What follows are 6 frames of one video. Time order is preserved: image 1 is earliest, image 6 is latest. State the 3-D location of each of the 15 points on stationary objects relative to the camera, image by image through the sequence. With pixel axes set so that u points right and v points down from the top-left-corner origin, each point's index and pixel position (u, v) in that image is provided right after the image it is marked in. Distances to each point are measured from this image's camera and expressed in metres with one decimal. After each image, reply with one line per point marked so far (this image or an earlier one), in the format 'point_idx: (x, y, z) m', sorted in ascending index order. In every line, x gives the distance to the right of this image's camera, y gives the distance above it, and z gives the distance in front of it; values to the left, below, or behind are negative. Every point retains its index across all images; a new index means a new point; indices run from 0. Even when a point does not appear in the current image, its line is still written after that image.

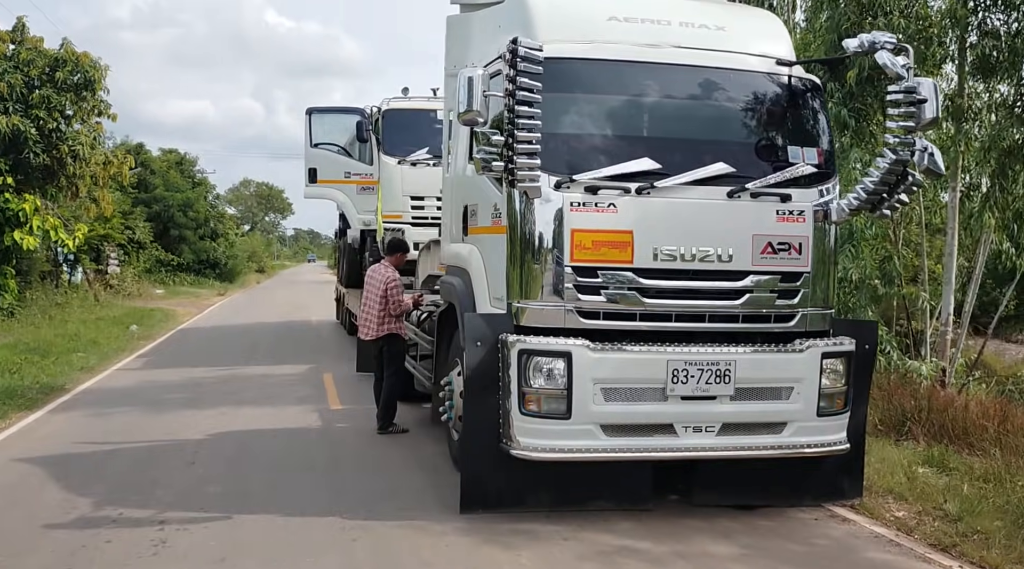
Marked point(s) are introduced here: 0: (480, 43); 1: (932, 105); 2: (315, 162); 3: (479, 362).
0: (-0.2, +1.8, +6.8) m
1: (+2.6, +1.1, +5.6) m
2: (-3.2, +2.1, +15.2) m
3: (-0.2, -0.5, +5.5) m
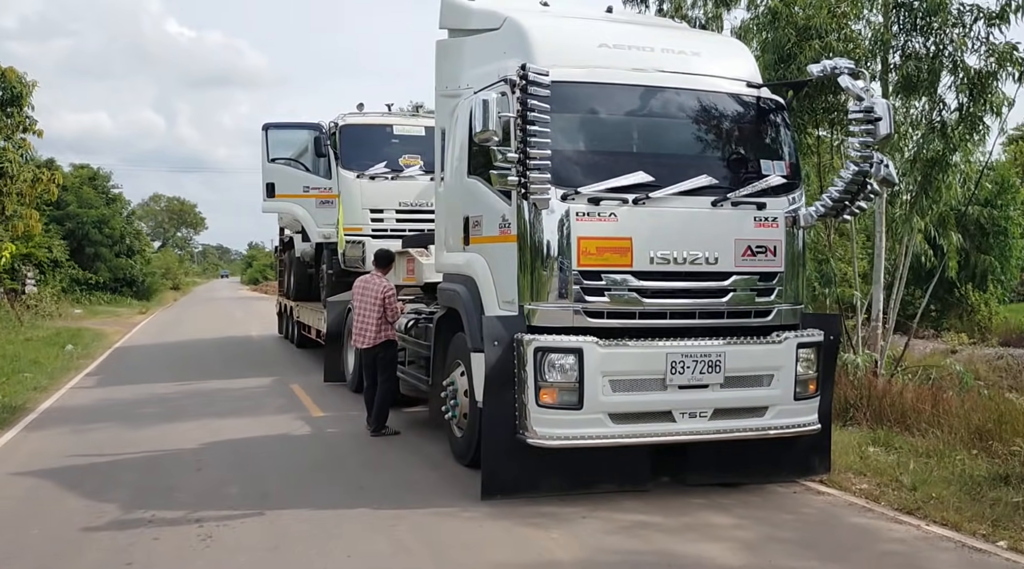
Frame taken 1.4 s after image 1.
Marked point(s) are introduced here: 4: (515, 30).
0: (-0.3, +1.8, +7.3) m
1: (+2.7, +1.2, +6.4) m
2: (-4.0, +1.8, +15.4) m
3: (-0.1, -0.5, +6.0) m
4: (0.0, +1.9, +6.8) m
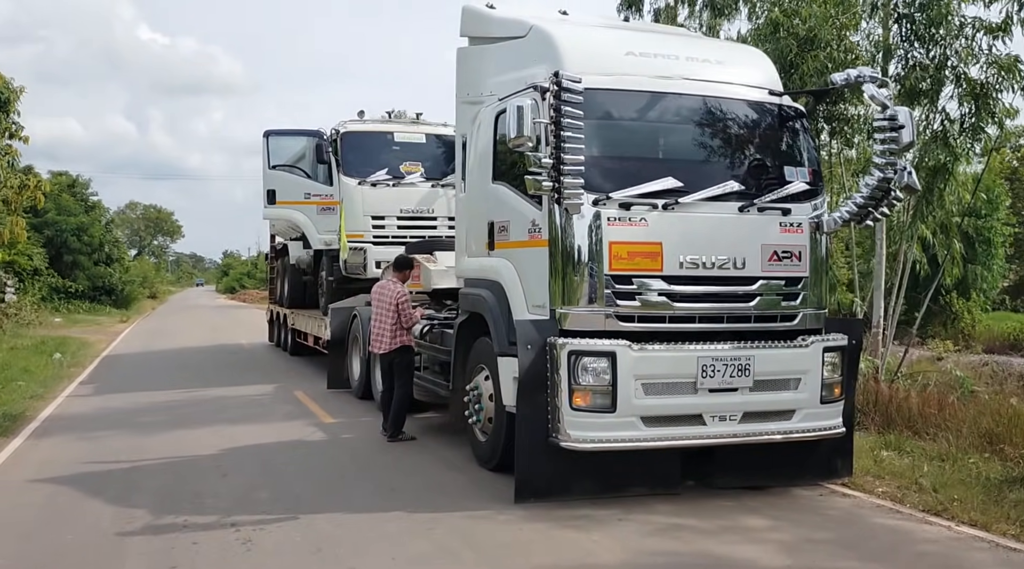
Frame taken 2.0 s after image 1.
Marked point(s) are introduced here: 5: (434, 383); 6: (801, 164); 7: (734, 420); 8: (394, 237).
0: (-0.1, +1.7, +7.3) m
1: (+2.9, +1.1, +6.5) m
2: (-4.0, +1.7, +15.3) m
3: (+0.1, -0.5, +6.1) m
4: (+0.2, +1.9, +6.9) m
5: (-0.7, -0.9, +8.6) m
6: (+2.2, +0.9, +6.9) m
7: (+1.5, -0.9, +6.2) m
8: (-1.8, +0.7, +13.8) m
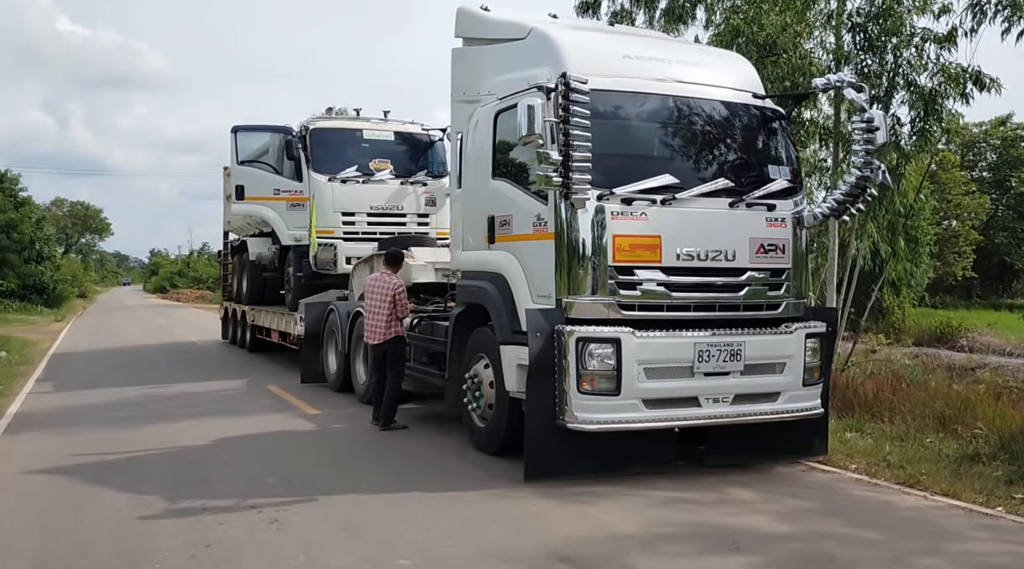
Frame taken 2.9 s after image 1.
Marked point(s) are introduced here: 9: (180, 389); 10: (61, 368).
0: (-0.1, +1.8, +7.7) m
1: (+2.9, +1.2, +7.1) m
2: (-4.6, +1.8, +15.3) m
3: (+0.2, -0.5, +6.4) m
4: (+0.2, +2.0, +7.2) m
5: (-0.9, -0.9, +8.8) m
6: (+2.2, +1.0, +7.4) m
7: (+1.6, -0.9, +6.7) m
8: (-2.3, +0.8, +14.0) m
9: (-5.0, -1.6, +13.6) m
10: (-9.1, -1.7, +18.3) m
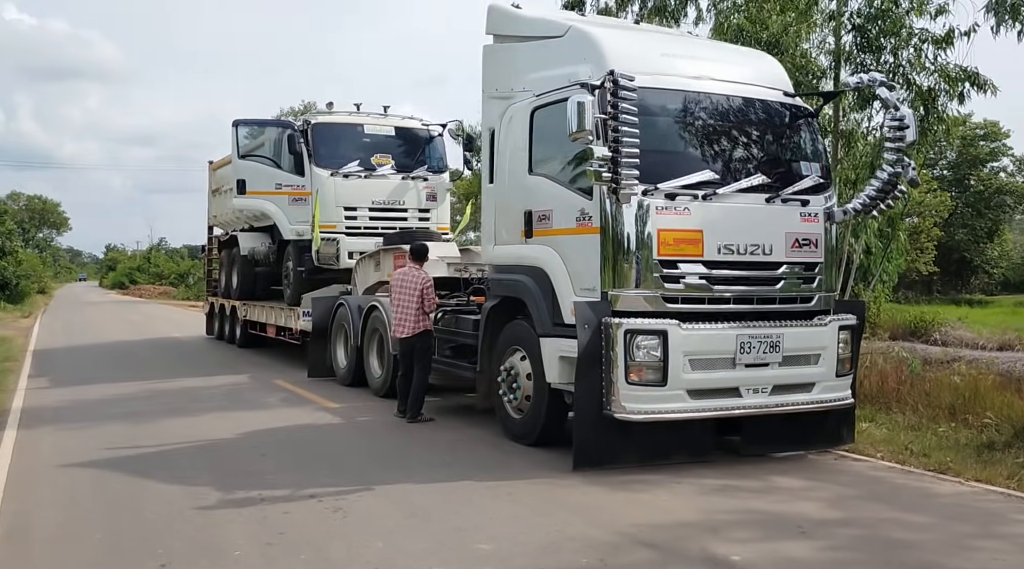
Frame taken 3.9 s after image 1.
0: (+0.2, +1.8, +7.8) m
1: (+3.2, +1.2, +7.3) m
2: (-4.6, +1.9, +15.3) m
3: (+0.5, -0.4, +6.5) m
4: (+0.6, +2.0, +7.3) m
5: (-0.6, -0.8, +8.9) m
6: (+2.5, +1.0, +7.6) m
7: (+1.9, -0.8, +6.9) m
8: (-2.3, +0.9, +14.0) m
9: (-4.9, -1.5, +13.5) m
10: (-9.3, -1.6, +18.0) m
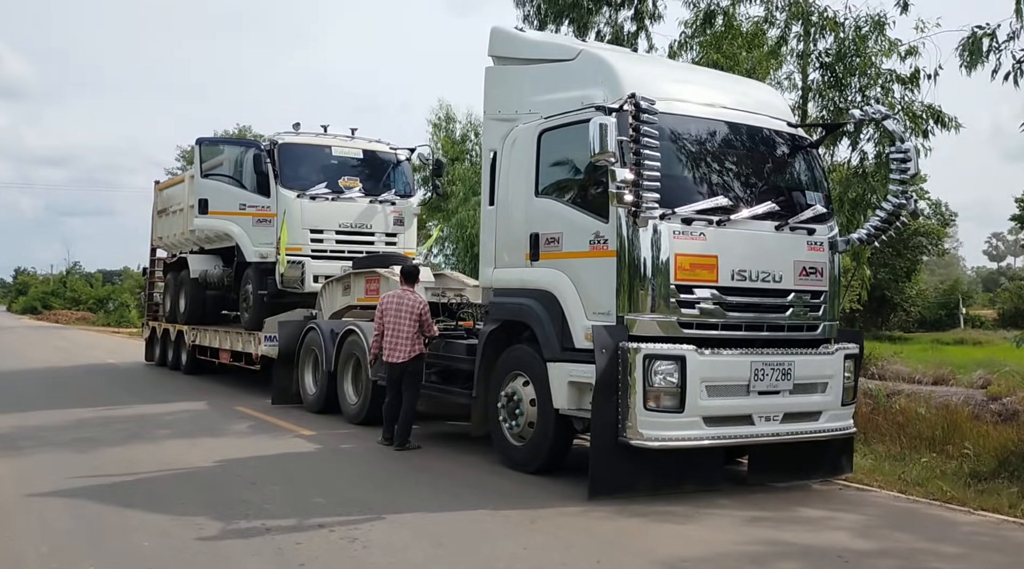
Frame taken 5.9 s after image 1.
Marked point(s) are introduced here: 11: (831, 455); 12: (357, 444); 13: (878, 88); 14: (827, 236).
0: (+0.2, +1.6, +7.7) m
1: (+3.3, +1.0, +7.4) m
2: (-5.2, +1.5, +14.8) m
3: (+0.6, -0.6, +6.4) m
4: (+0.6, +1.8, +7.3) m
5: (-0.7, -1.0, +8.7) m
6: (+2.6, +0.8, +7.7) m
7: (+2.0, -1.0, +6.8) m
8: (-2.7, +0.5, +13.7) m
9: (-5.4, -1.8, +12.9) m
10: (-10.1, -2.0, +17.0) m
11: (+2.7, -1.4, +7.5) m
12: (-1.6, -1.6, +9.0) m
13: (+4.9, +2.6, +12.1) m
14: (+2.6, +0.4, +7.4) m
